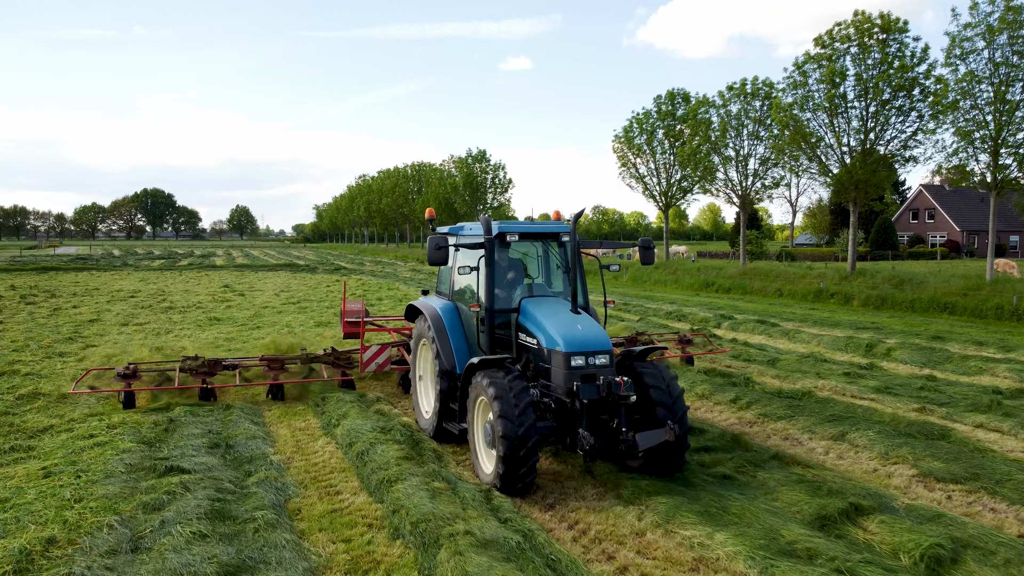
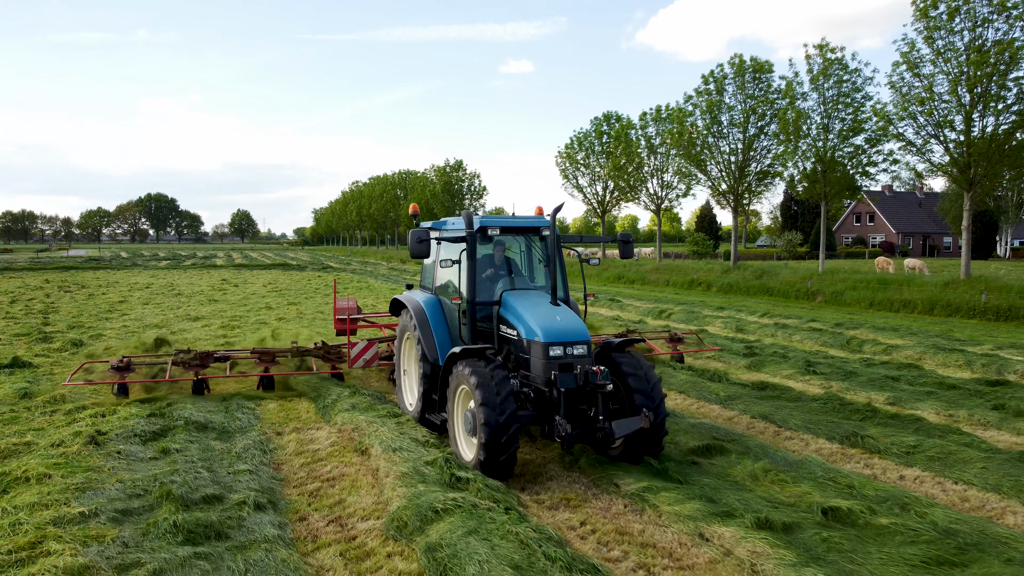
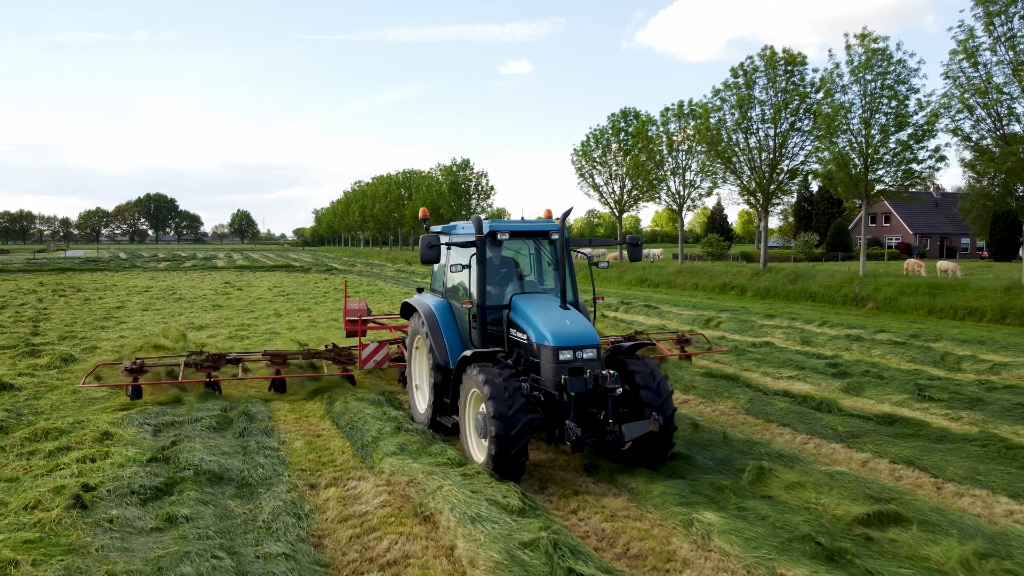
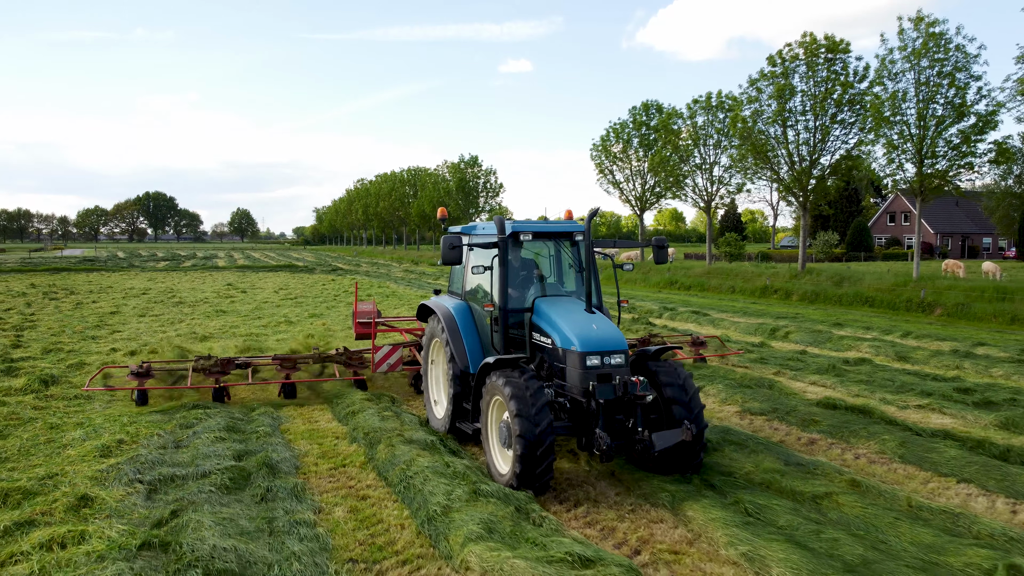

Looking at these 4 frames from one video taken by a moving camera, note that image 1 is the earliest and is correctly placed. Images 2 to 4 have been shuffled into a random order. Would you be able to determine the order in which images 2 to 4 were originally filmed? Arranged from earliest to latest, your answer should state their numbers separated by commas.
4, 3, 2
